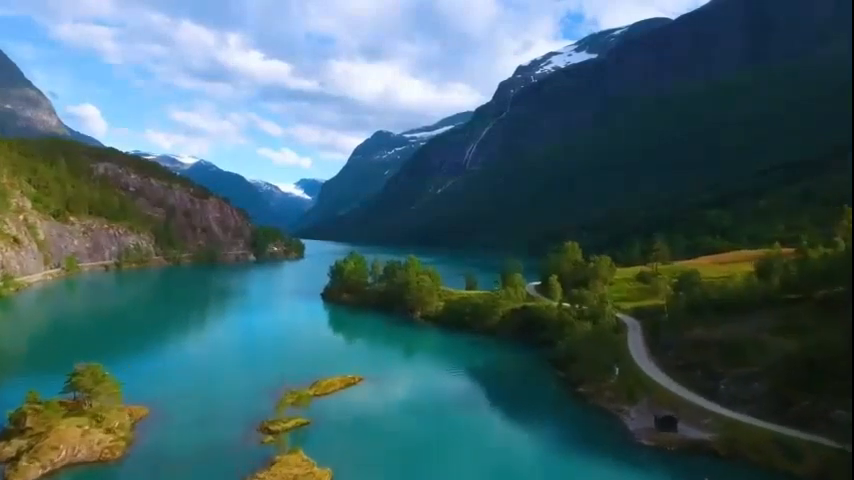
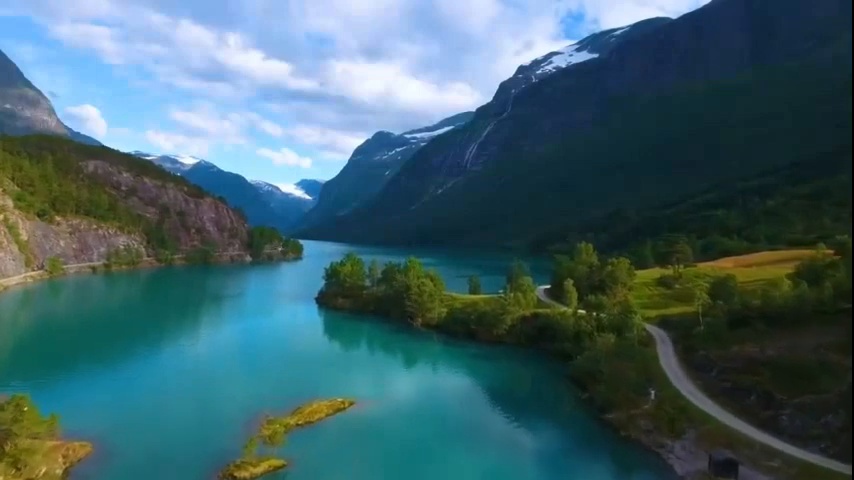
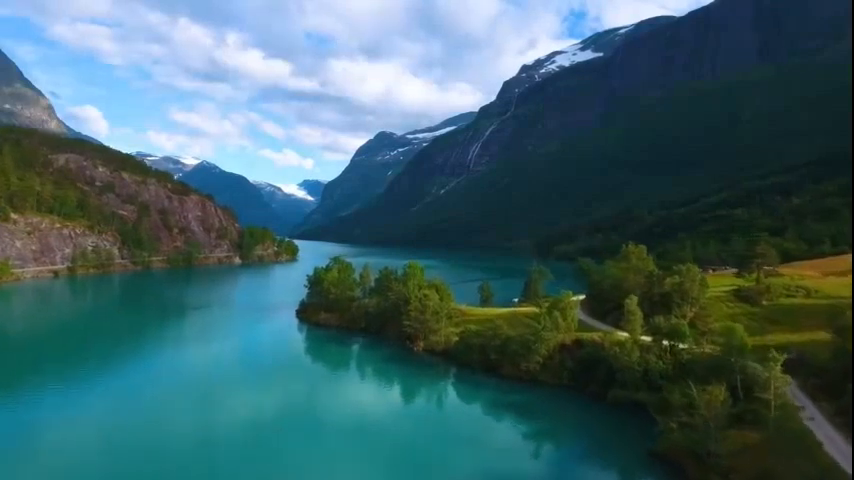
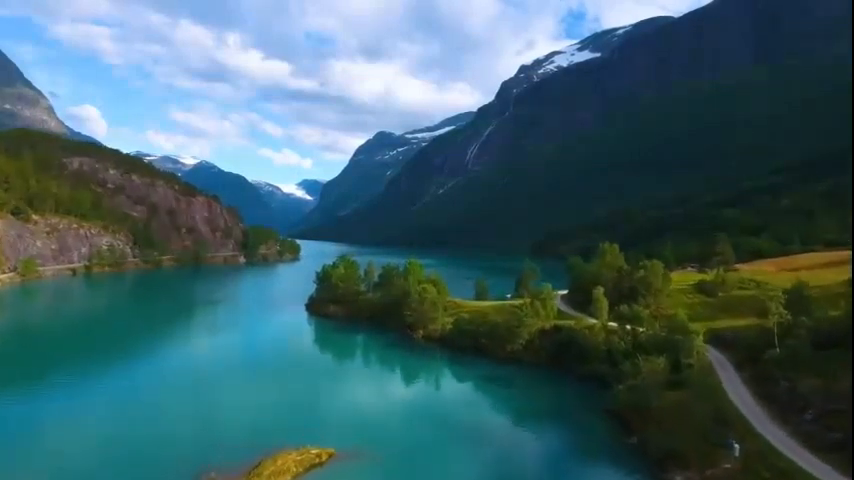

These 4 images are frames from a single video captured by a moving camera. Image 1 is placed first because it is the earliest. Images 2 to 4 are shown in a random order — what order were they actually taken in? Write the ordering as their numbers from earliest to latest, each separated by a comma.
2, 4, 3
